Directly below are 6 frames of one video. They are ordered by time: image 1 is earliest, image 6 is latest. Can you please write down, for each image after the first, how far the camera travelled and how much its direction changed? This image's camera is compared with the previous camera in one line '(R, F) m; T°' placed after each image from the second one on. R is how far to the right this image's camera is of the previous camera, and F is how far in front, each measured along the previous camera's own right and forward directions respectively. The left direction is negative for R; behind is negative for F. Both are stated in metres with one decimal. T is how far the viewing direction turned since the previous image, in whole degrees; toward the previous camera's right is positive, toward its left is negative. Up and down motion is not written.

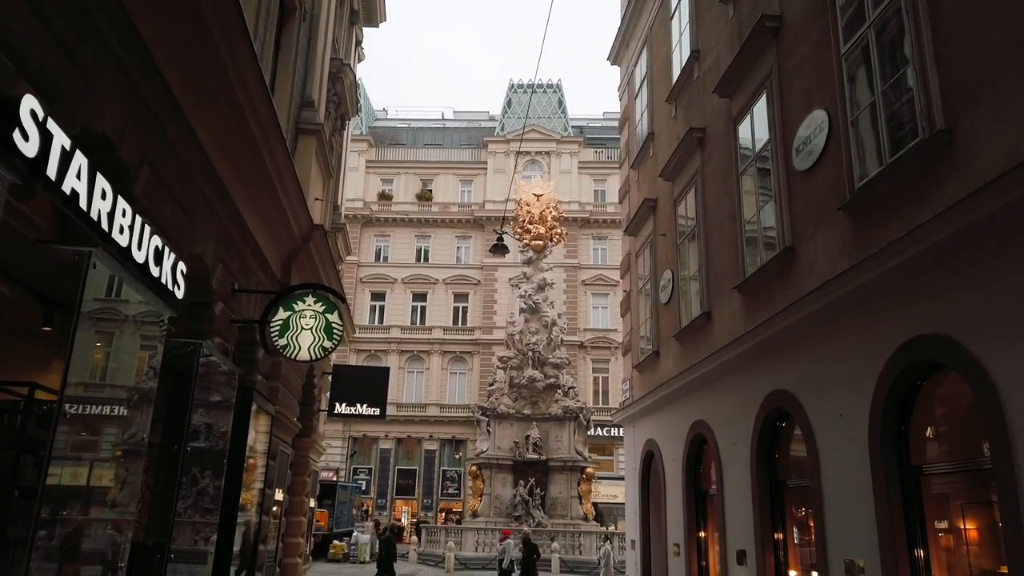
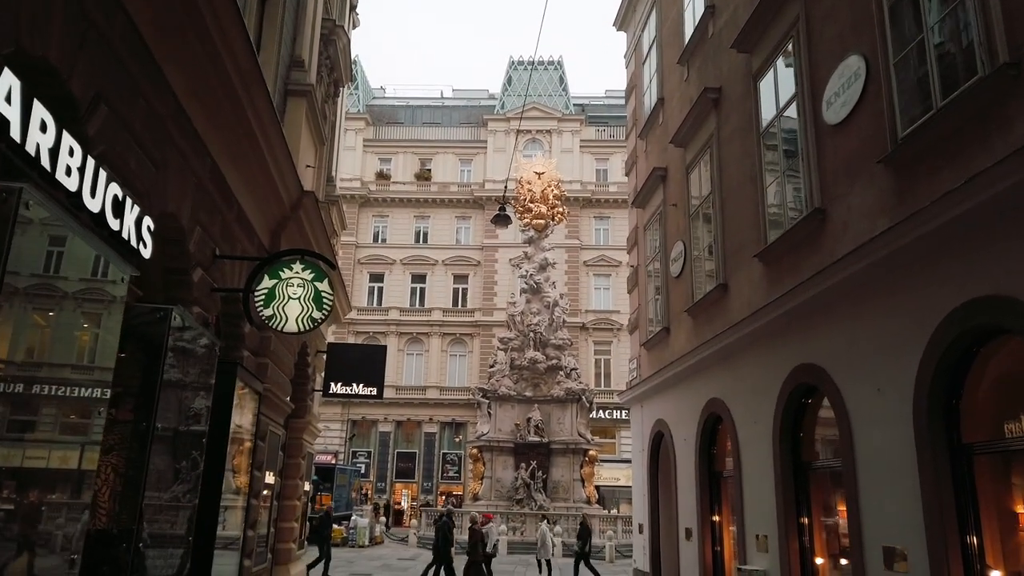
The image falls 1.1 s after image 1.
(-0.1, +0.7) m; 0°
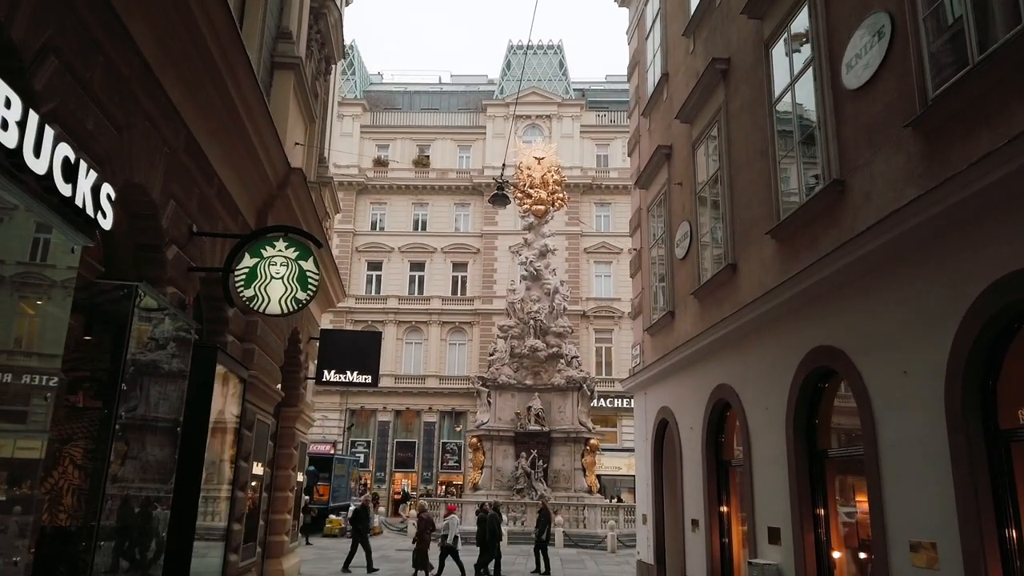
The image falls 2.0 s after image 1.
(0.0, +0.5) m; 0°
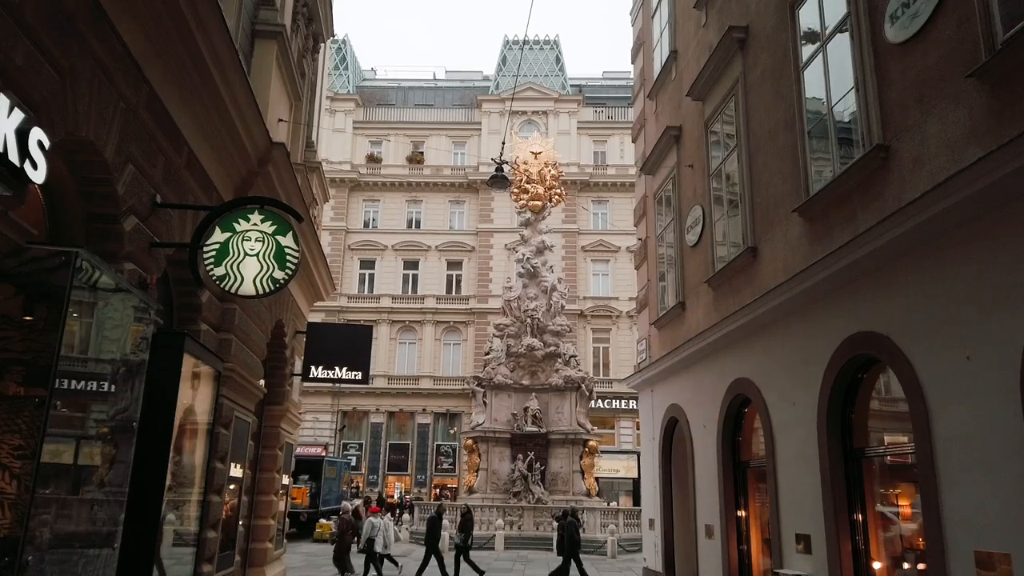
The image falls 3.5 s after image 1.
(-0.1, +0.9) m; 0°
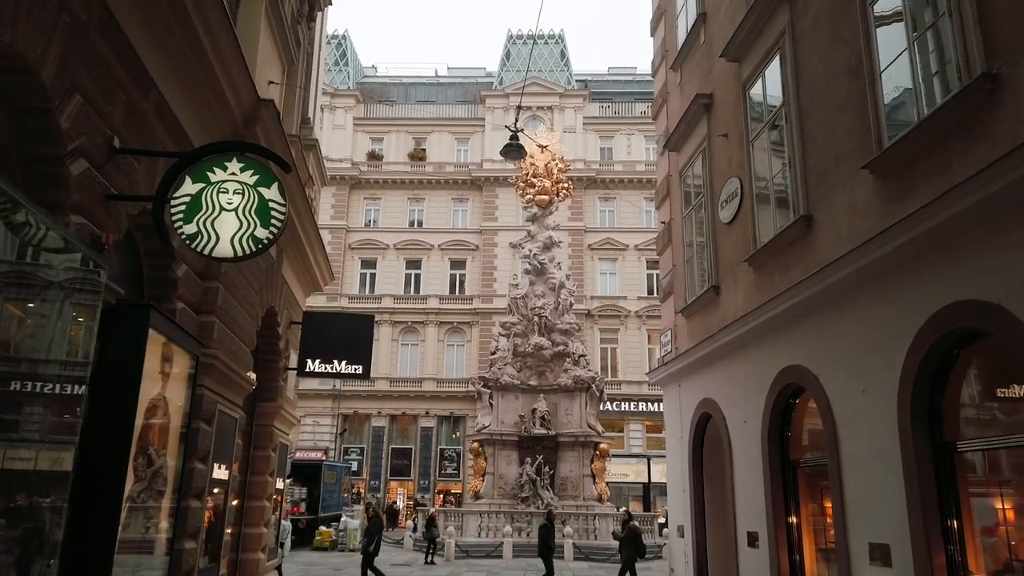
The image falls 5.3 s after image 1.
(-0.2, +1.2) m; 0°
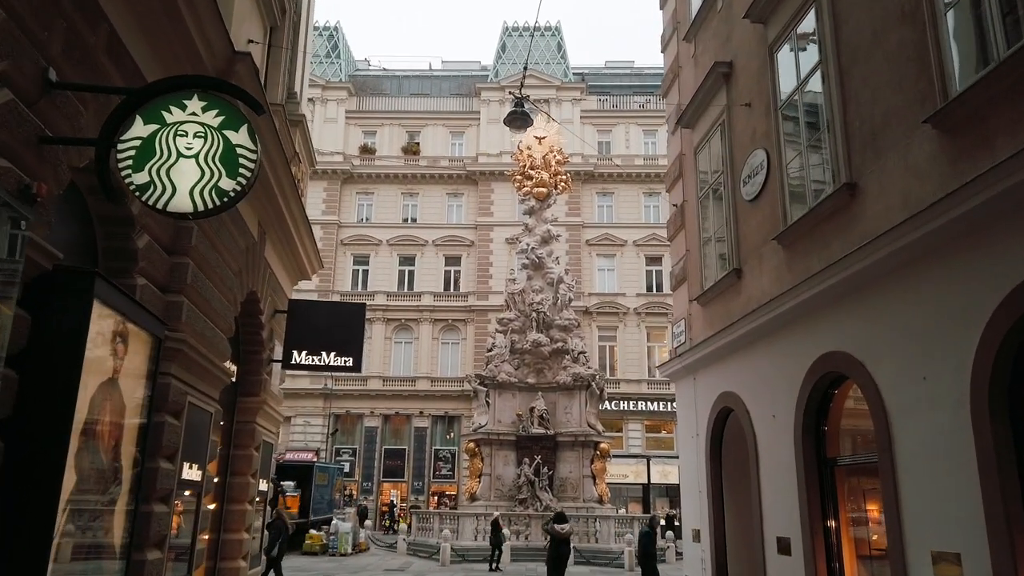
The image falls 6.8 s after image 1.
(-0.1, +1.0) m; +1°
